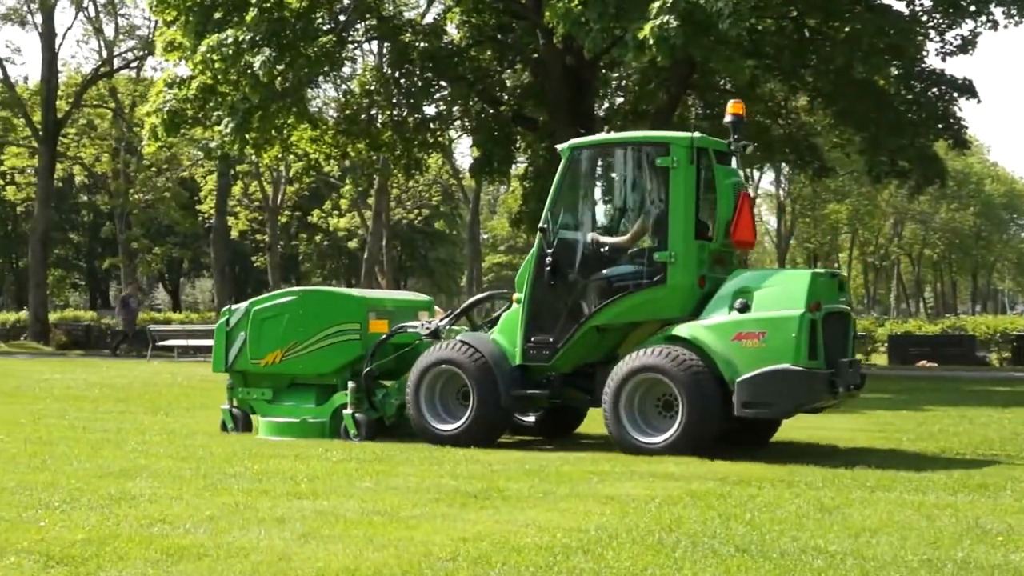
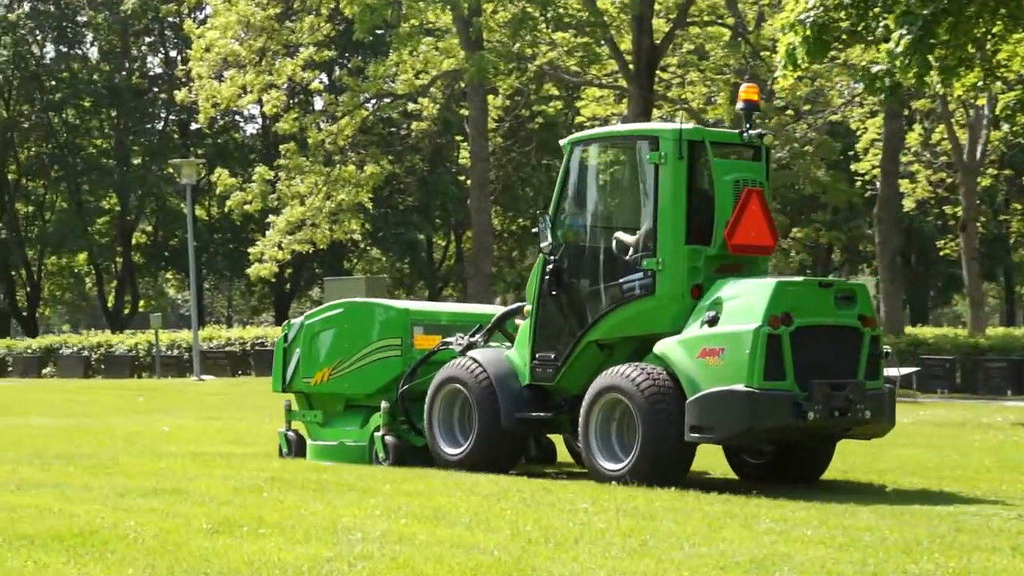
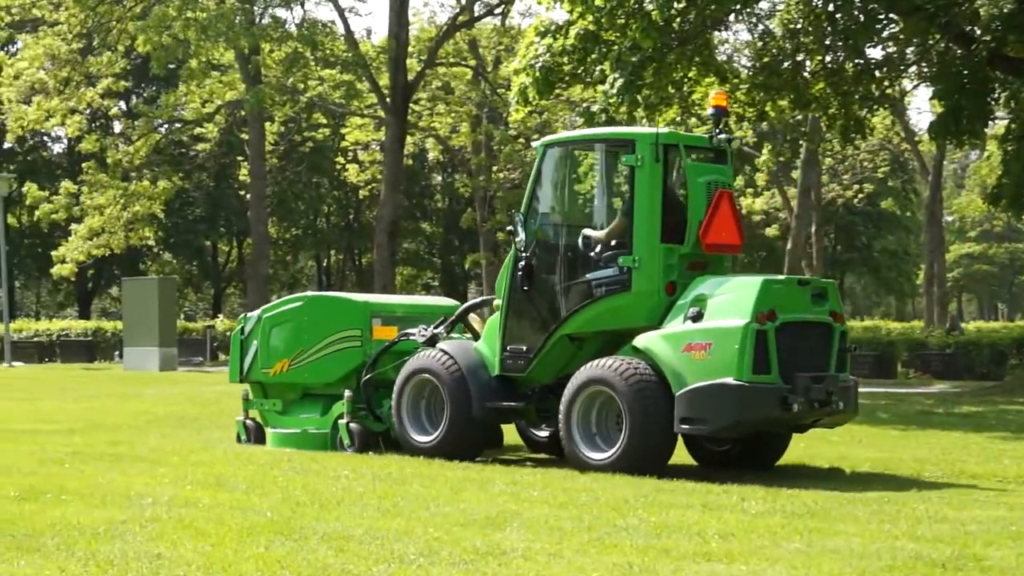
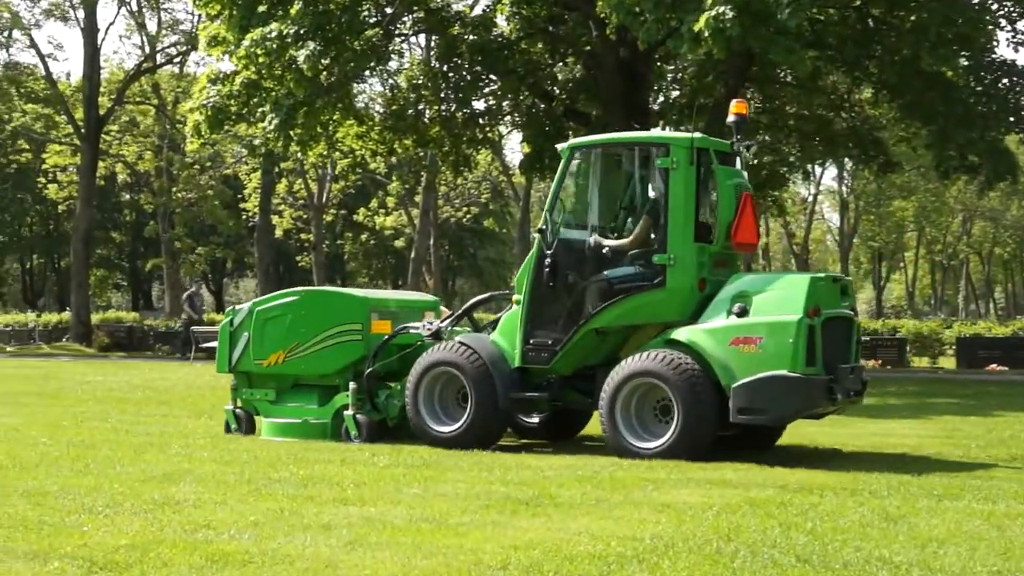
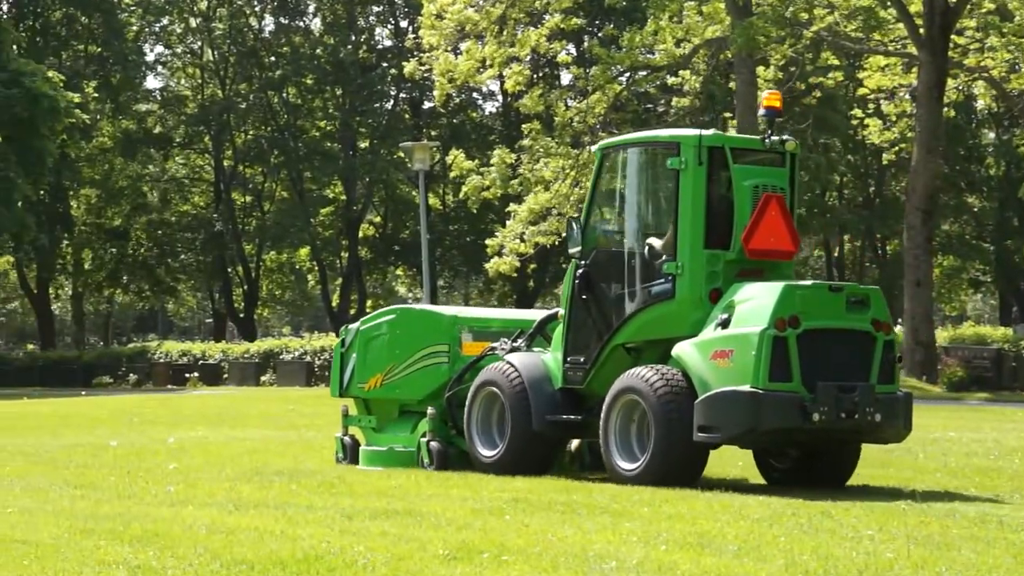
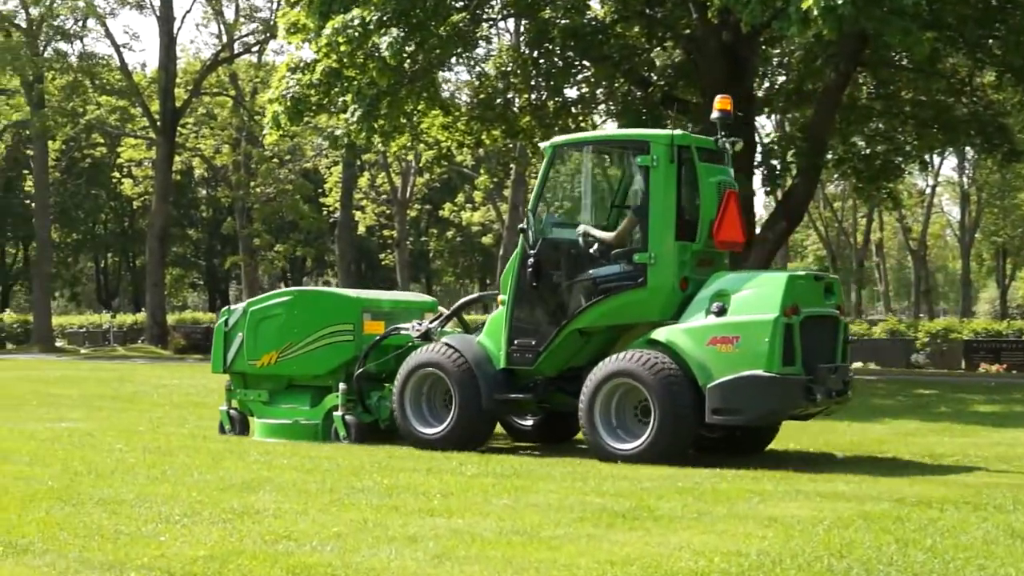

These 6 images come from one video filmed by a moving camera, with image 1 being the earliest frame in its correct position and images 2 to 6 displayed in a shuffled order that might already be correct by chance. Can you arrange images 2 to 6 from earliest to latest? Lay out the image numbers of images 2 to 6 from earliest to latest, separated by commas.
4, 6, 3, 2, 5
